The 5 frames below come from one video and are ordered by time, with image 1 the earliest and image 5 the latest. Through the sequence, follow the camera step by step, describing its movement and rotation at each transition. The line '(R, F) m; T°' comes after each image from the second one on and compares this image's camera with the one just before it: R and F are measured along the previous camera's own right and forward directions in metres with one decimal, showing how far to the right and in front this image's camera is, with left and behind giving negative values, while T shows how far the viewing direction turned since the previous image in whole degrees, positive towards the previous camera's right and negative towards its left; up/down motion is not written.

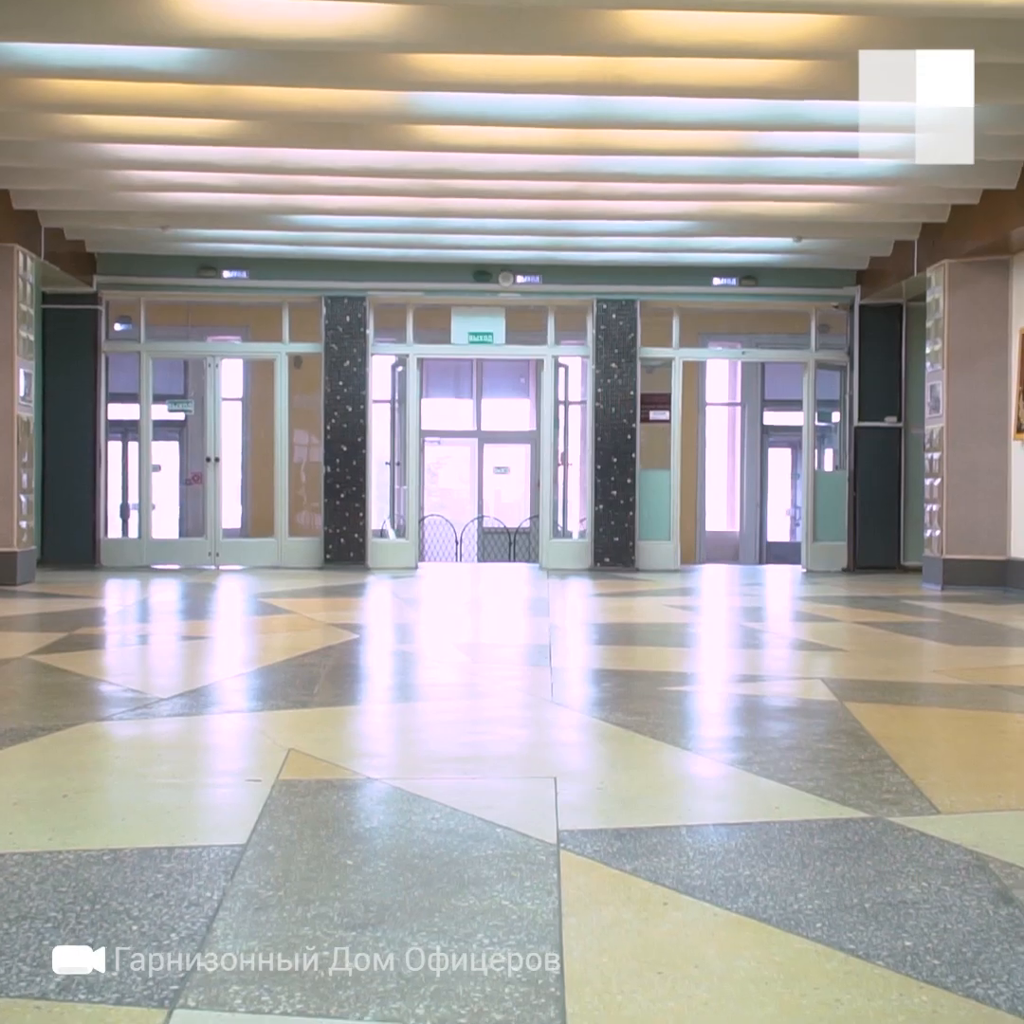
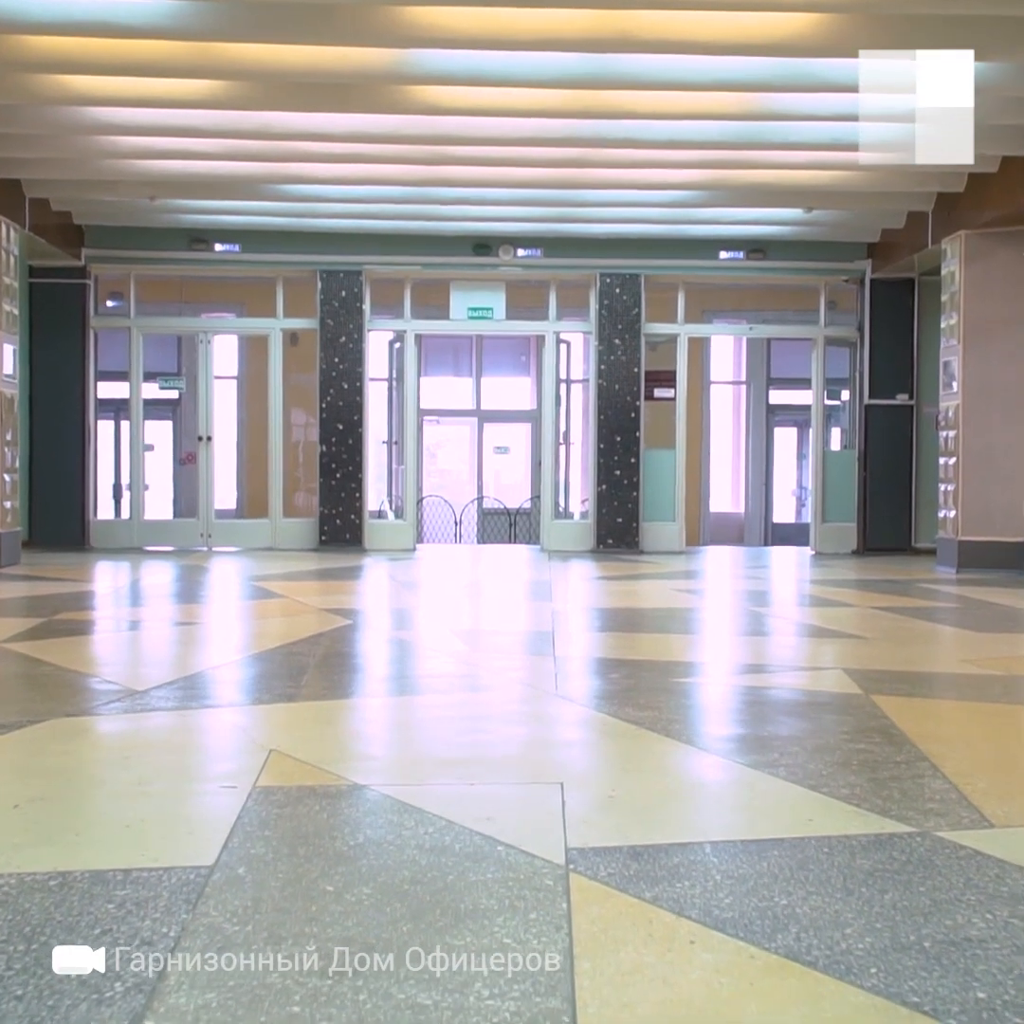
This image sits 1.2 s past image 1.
(0.0, +0.3) m; 0°
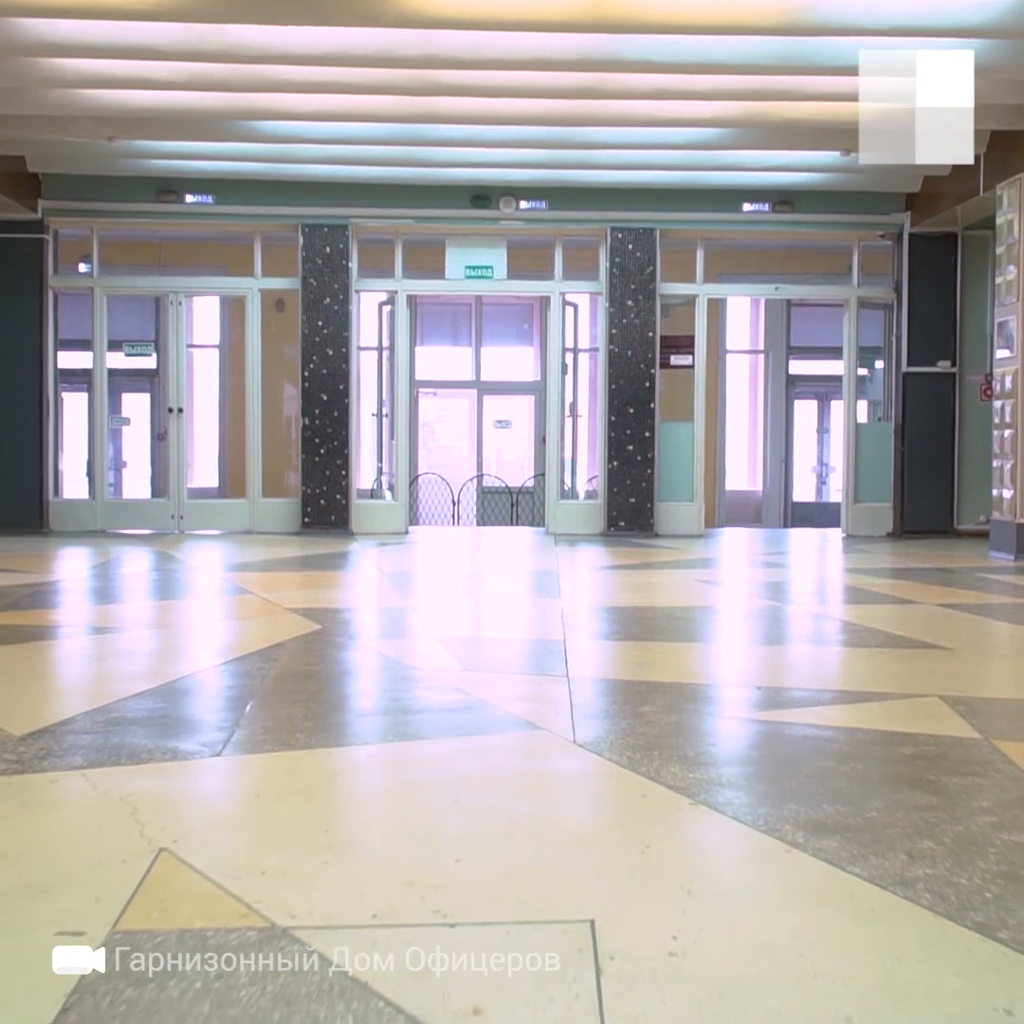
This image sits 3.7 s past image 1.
(0.0, +1.0) m; 0°
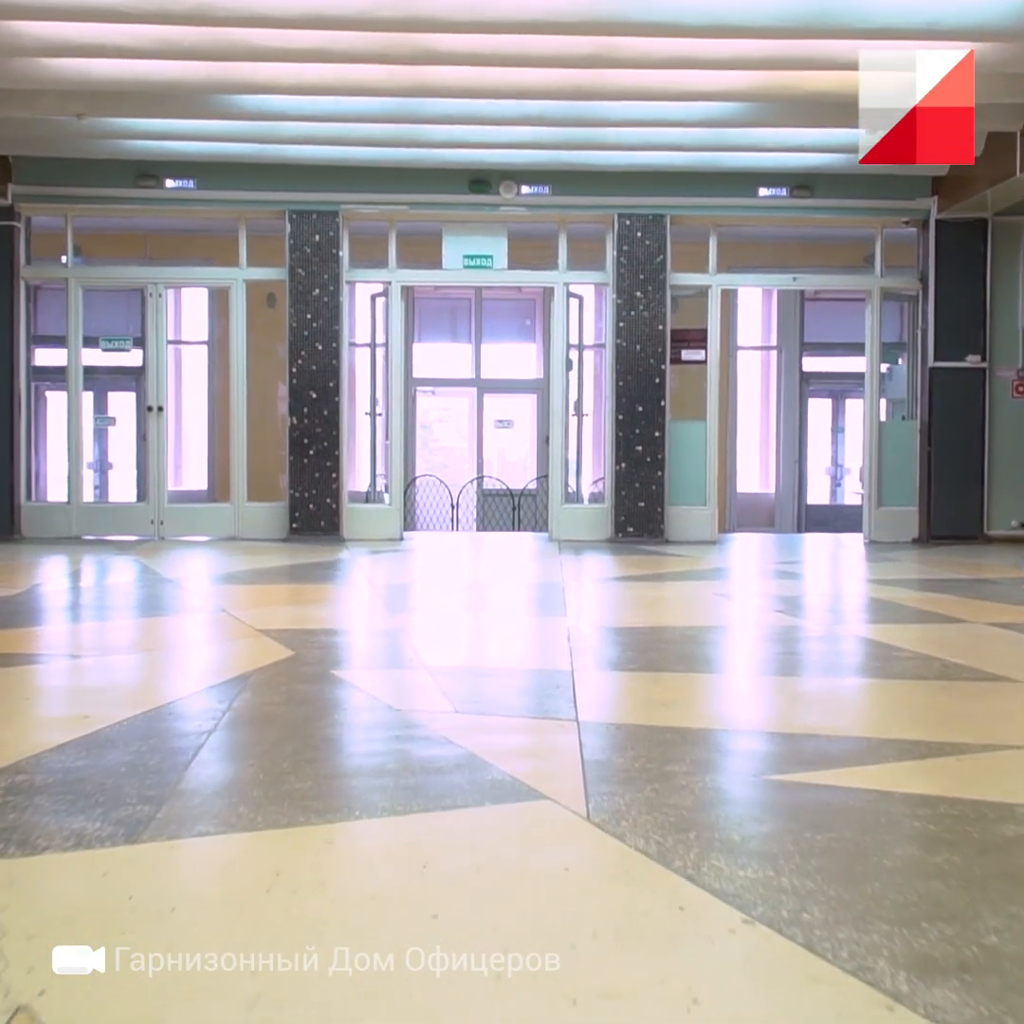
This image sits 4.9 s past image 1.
(0.0, +0.6) m; 0°
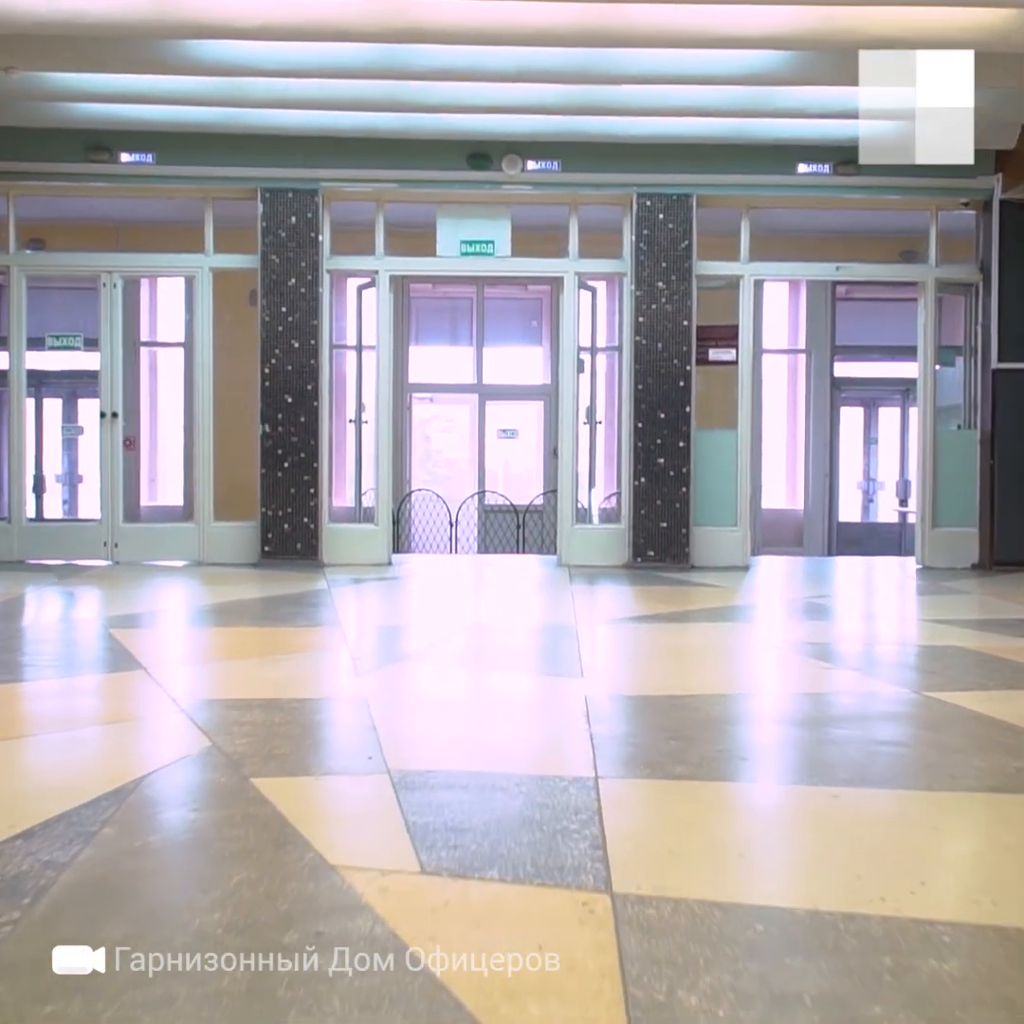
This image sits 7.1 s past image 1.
(0.0, +1.2) m; 0°
